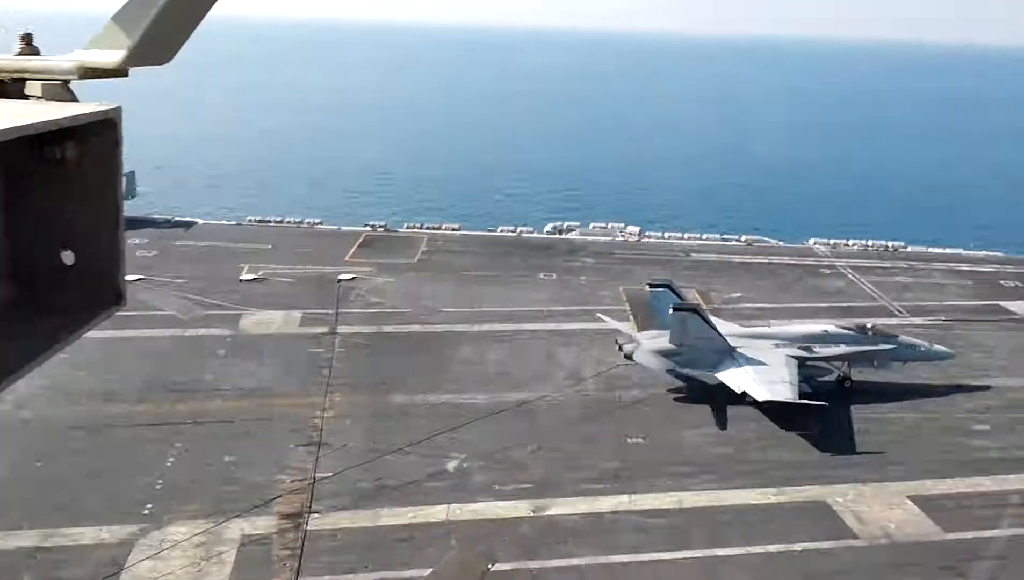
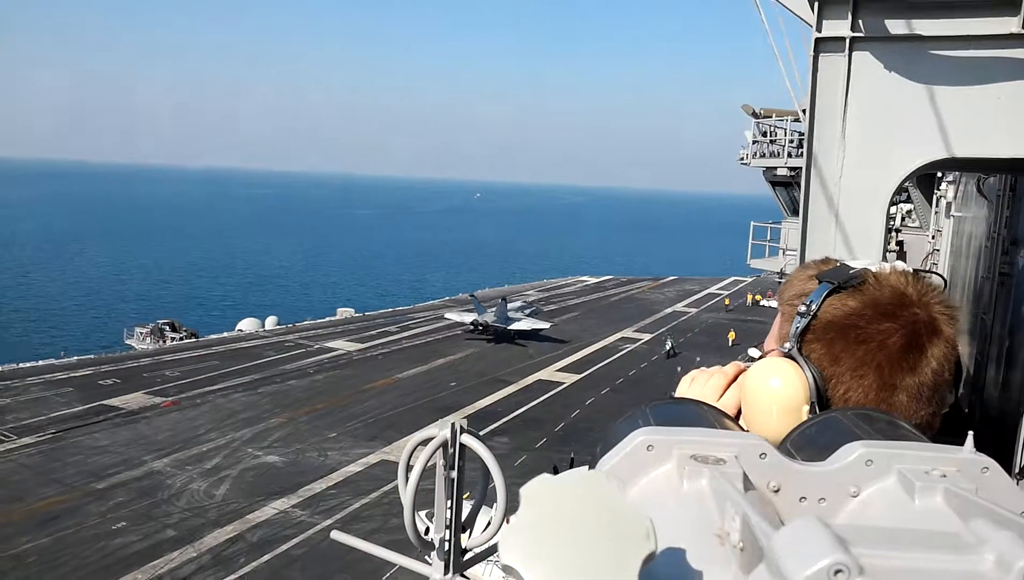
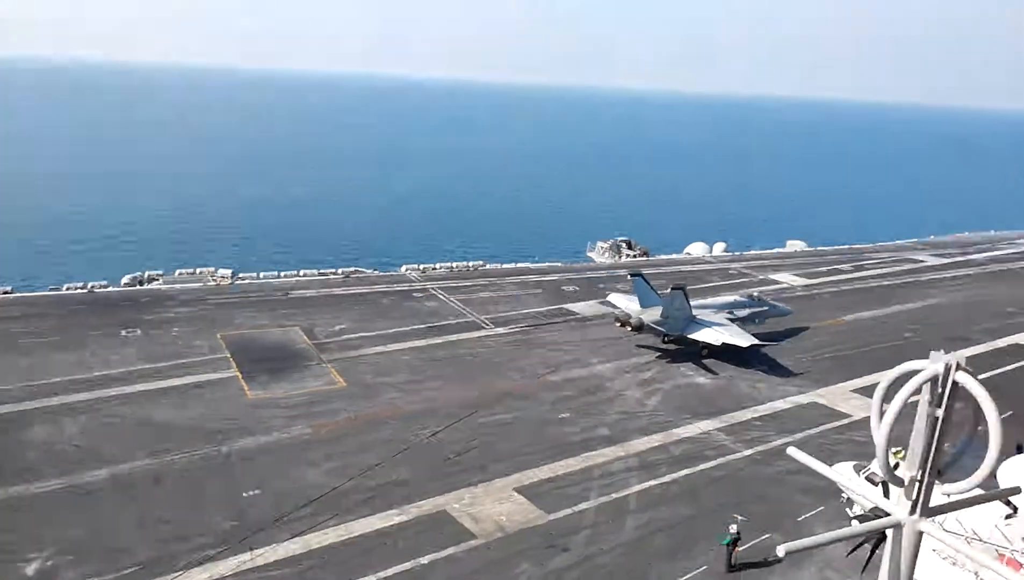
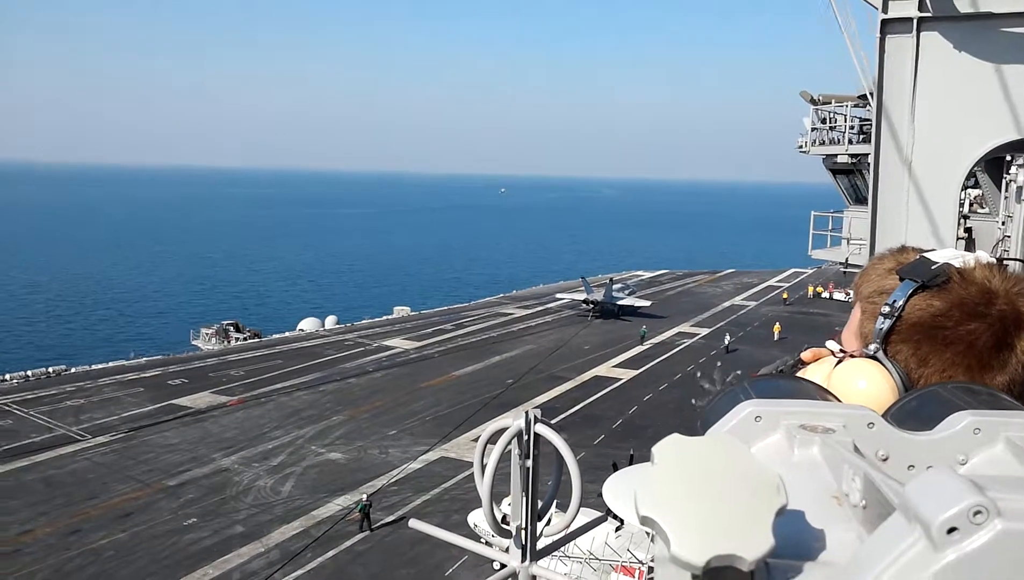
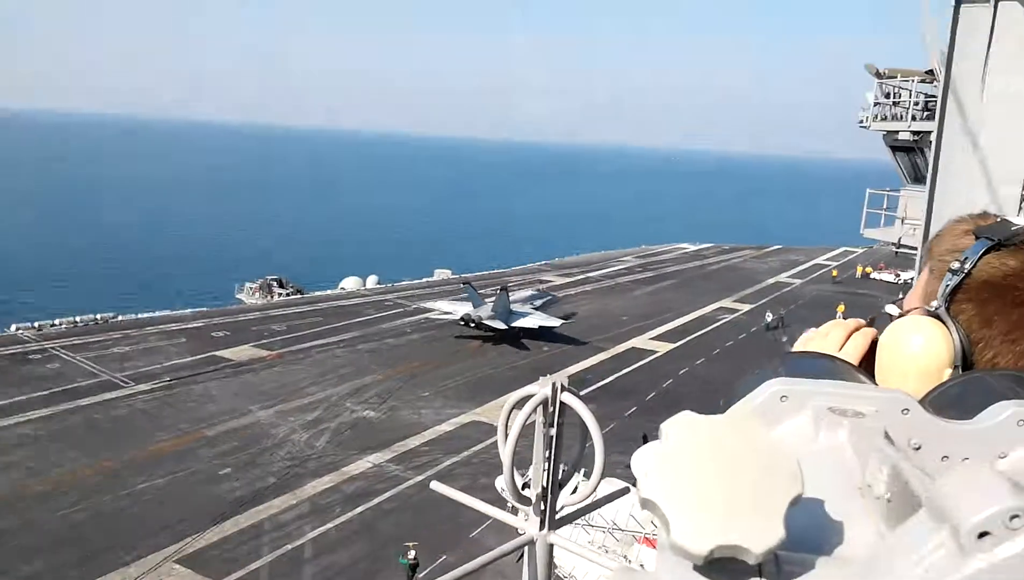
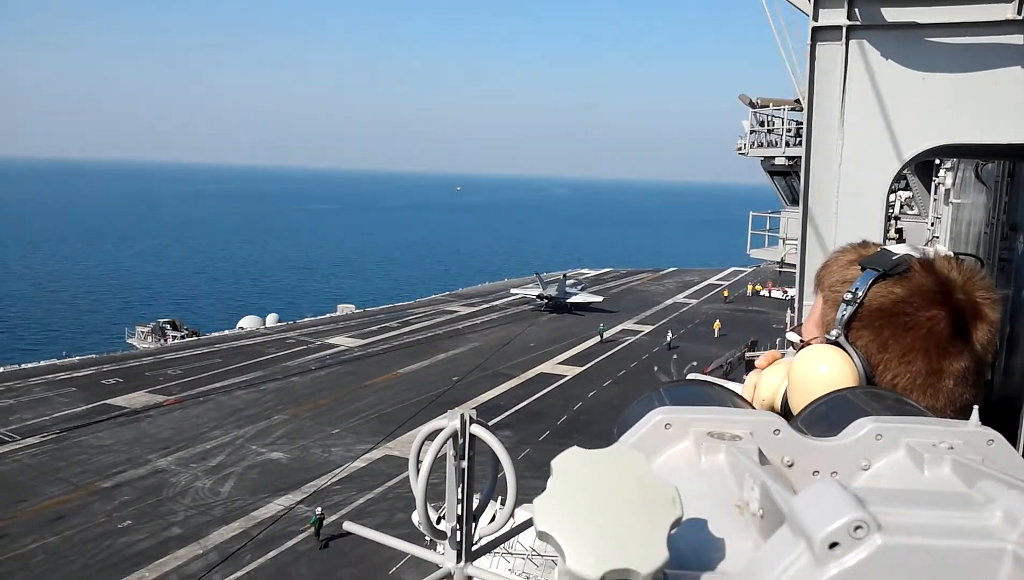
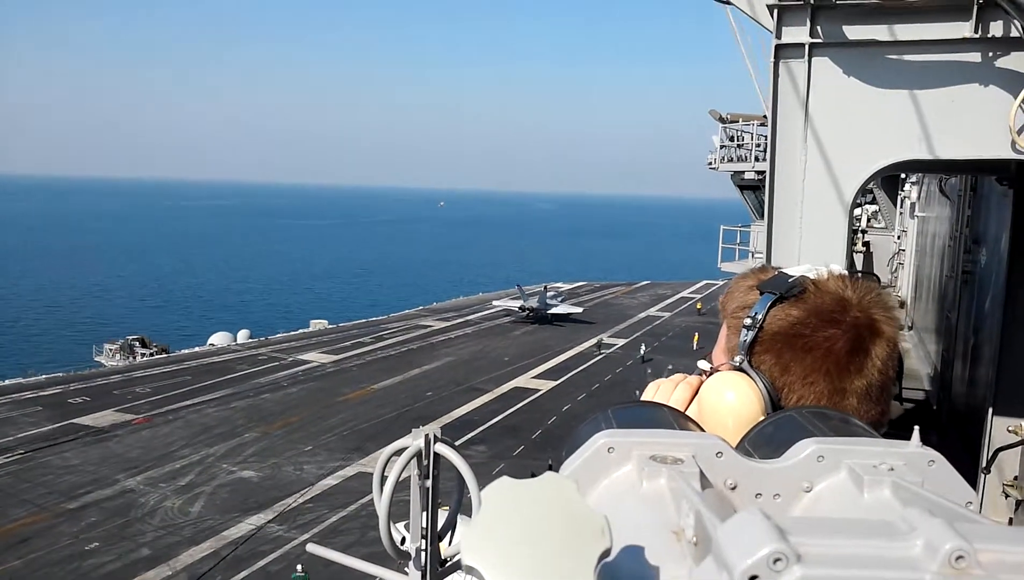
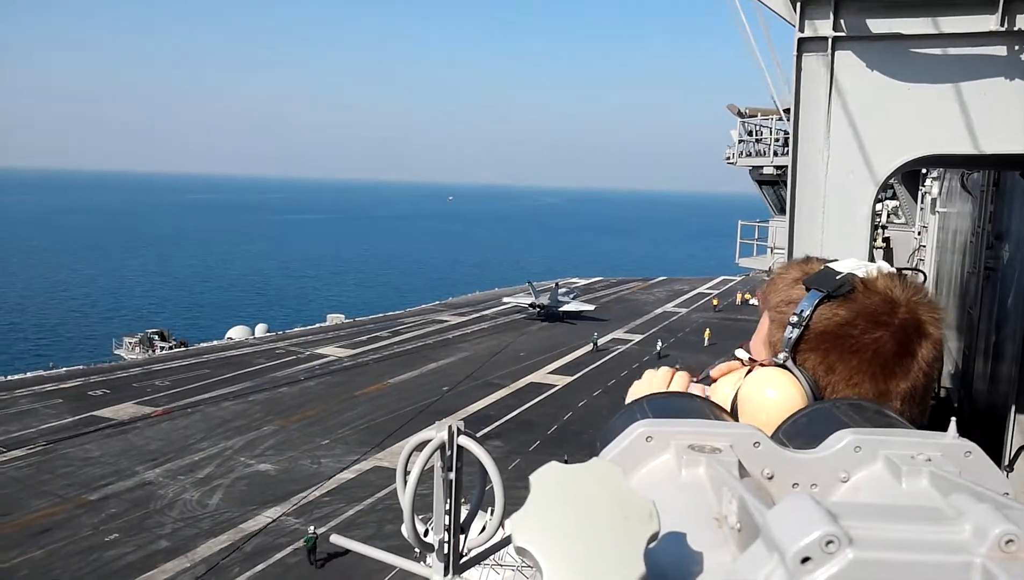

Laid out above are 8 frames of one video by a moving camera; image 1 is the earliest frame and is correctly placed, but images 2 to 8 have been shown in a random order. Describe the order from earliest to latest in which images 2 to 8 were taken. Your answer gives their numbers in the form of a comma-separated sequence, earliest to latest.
3, 5, 2, 7, 8, 6, 4
